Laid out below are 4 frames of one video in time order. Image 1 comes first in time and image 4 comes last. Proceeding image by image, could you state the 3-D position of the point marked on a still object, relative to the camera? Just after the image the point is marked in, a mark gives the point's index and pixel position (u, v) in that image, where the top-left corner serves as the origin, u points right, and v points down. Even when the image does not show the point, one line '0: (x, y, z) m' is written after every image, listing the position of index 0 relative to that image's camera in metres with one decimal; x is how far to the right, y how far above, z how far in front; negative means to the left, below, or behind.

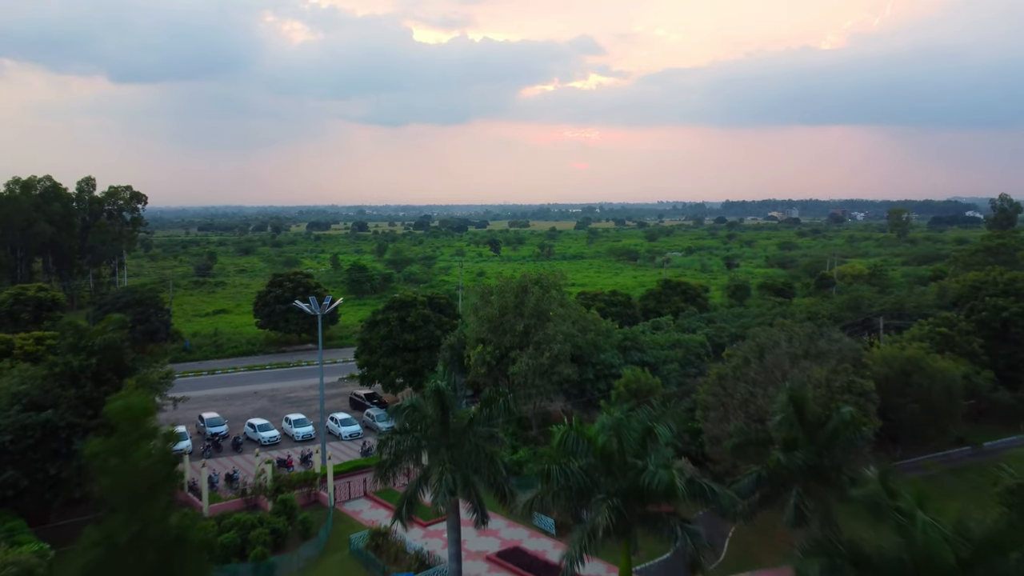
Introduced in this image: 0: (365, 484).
0: (-3.6, -4.8, +19.4) m
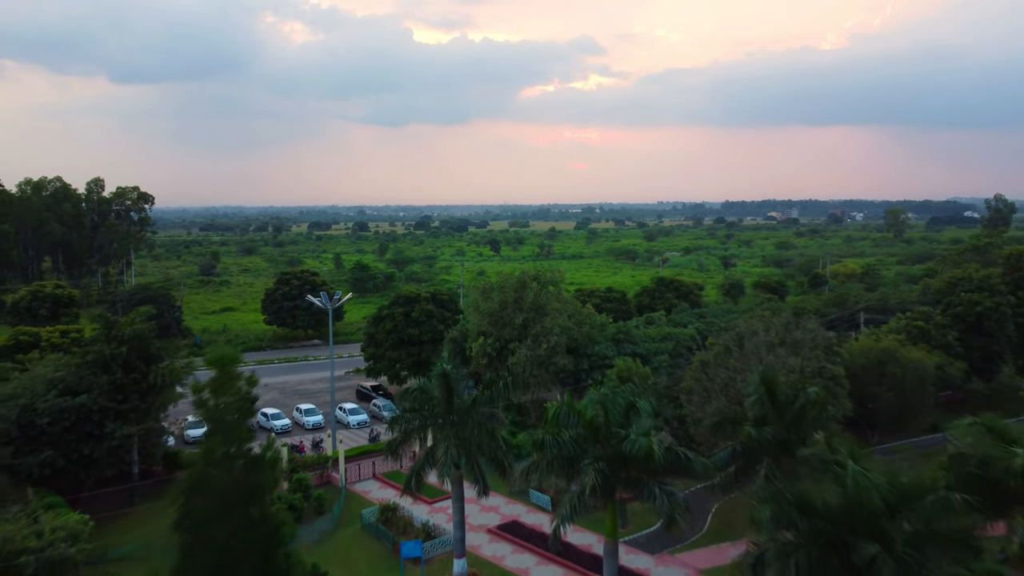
0: (-3.6, -4.6, +20.8) m
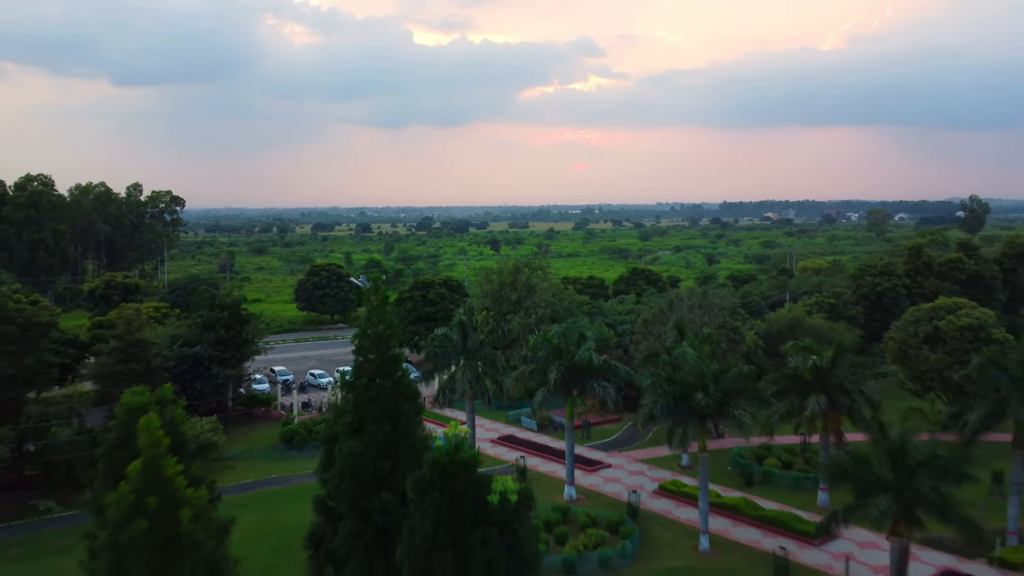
0: (-3.7, -4.1, +27.4) m
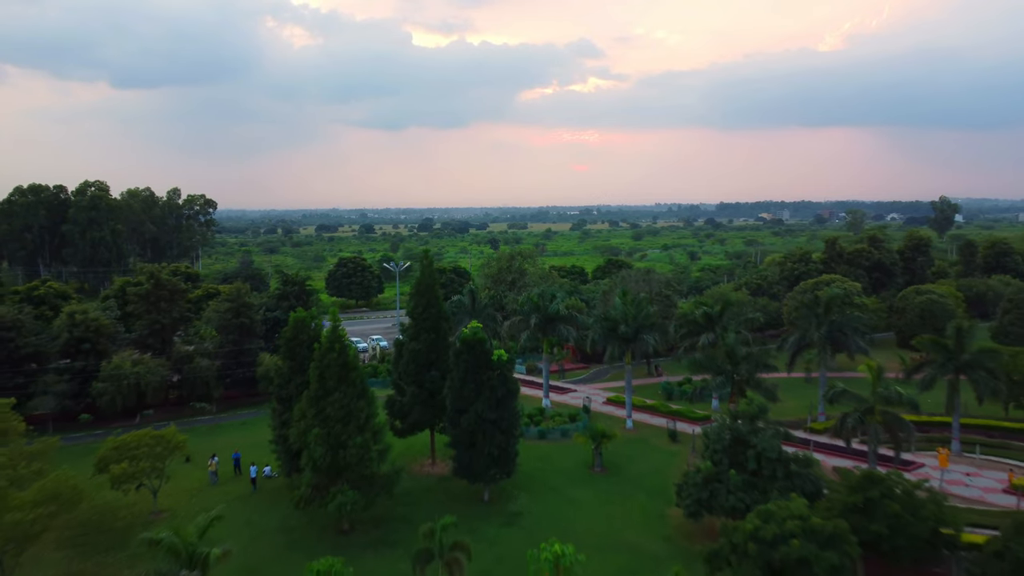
0: (-3.9, -3.3, +36.0) m
